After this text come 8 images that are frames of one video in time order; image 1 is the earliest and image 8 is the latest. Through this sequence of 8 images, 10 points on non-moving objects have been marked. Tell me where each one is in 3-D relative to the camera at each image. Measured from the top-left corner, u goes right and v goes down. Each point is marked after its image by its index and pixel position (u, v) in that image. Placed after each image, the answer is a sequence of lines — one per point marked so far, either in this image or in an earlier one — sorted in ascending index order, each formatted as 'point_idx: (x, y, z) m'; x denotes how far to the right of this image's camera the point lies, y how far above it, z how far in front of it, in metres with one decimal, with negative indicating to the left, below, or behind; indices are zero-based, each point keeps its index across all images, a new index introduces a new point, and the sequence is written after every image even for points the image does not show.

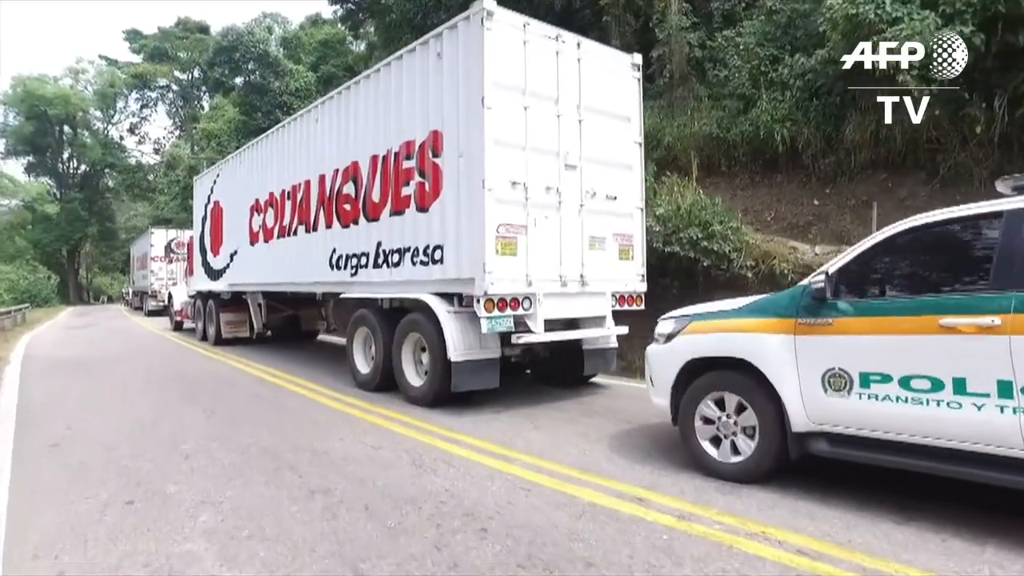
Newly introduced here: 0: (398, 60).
0: (-1.5, +3.0, +7.8) m
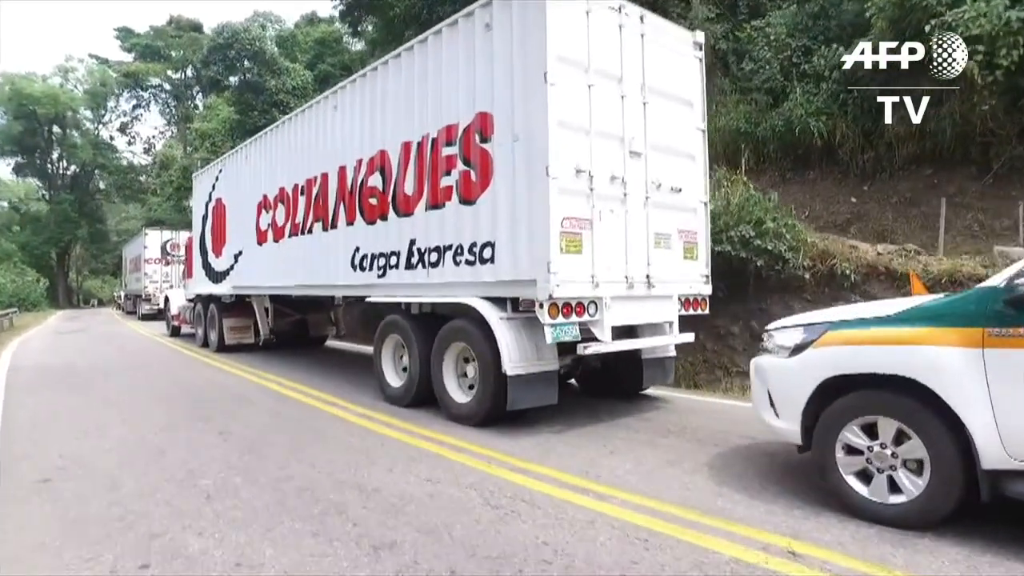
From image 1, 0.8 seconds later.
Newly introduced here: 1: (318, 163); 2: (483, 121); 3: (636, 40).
0: (-0.9, +3.0, +6.9) m
1: (-3.1, +2.0, +9.5) m
2: (-0.3, +1.8, +6.3) m
3: (+1.4, +2.7, +6.6) m
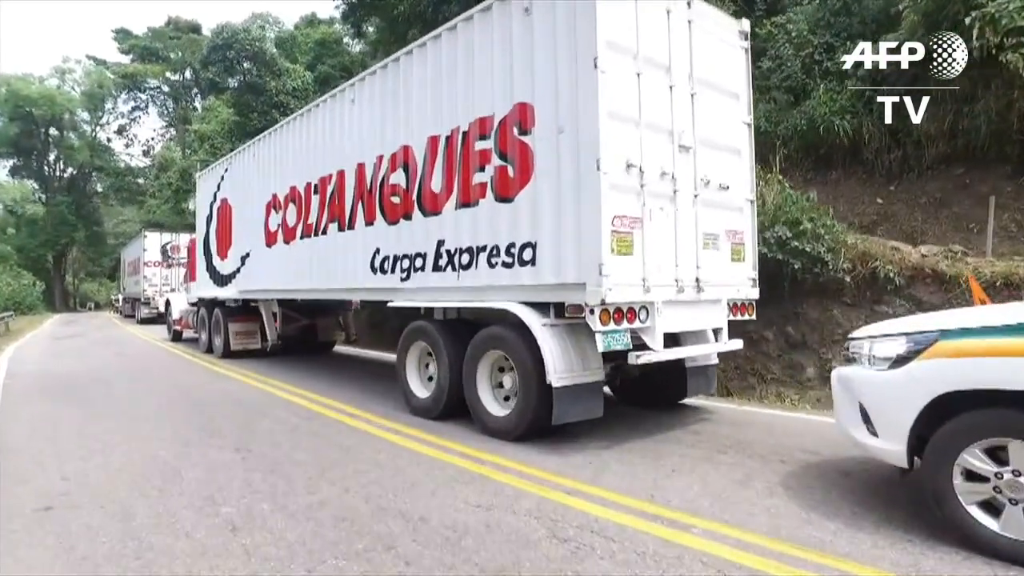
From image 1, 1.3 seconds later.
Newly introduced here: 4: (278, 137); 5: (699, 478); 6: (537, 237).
0: (-0.5, +2.9, +6.5) m
1: (-2.7, +2.0, +9.0) m
2: (+0.1, +1.7, +5.8) m
3: (+1.8, +2.7, +6.1) m
4: (-4.3, +2.8, +10.9) m
5: (+1.5, -1.5, +4.8) m
6: (+0.3, +0.5, +5.7) m
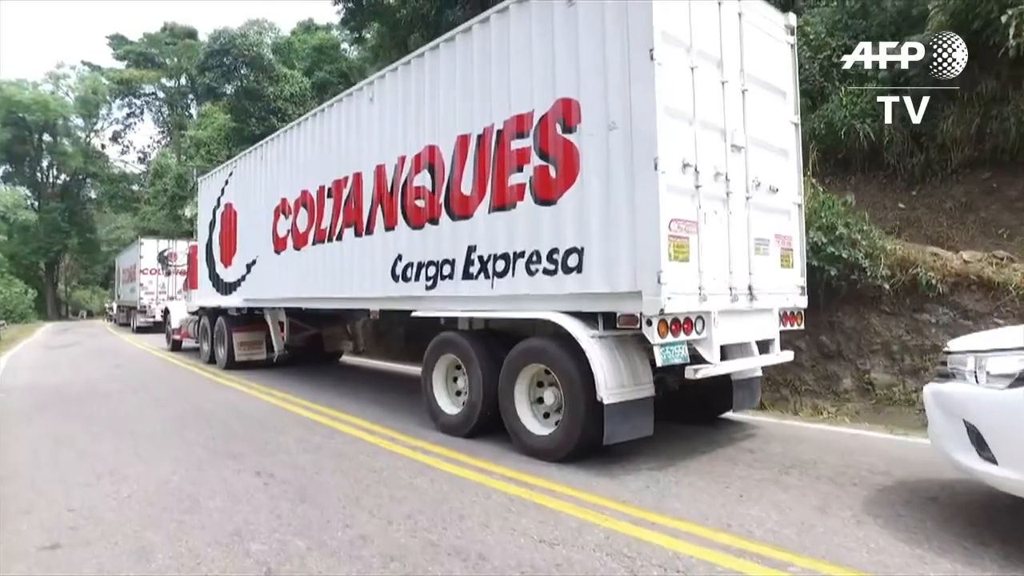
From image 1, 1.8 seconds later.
0: (-0.1, +2.8, +6.1) m
1: (-2.4, +1.8, +8.6) m
2: (+0.5, +1.7, +5.4) m
3: (+2.2, +2.6, +5.8) m
4: (-4.0, +2.6, +10.5) m
5: (+1.9, -1.6, +4.4) m
6: (+0.7, +0.4, +5.3) m
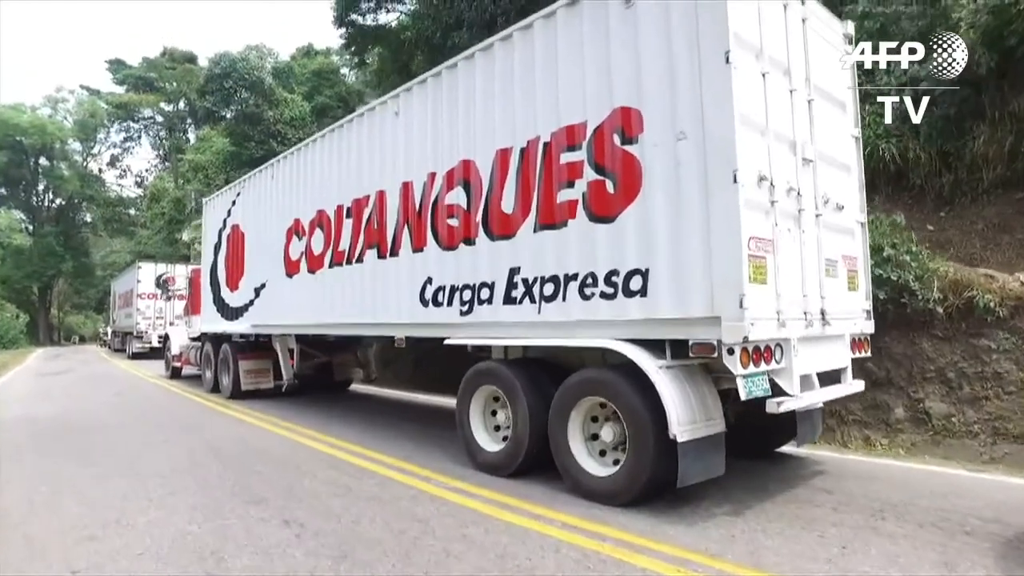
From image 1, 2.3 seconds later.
0: (+0.3, +2.6, +5.7) m
1: (-1.9, +1.5, +8.1) m
2: (+1.0, +1.4, +5.0) m
3: (+2.6, +2.4, +5.4) m
4: (-3.6, +2.2, +10.0) m
5: (+2.4, -1.8, +3.8) m
6: (+1.1, +0.2, +4.8) m
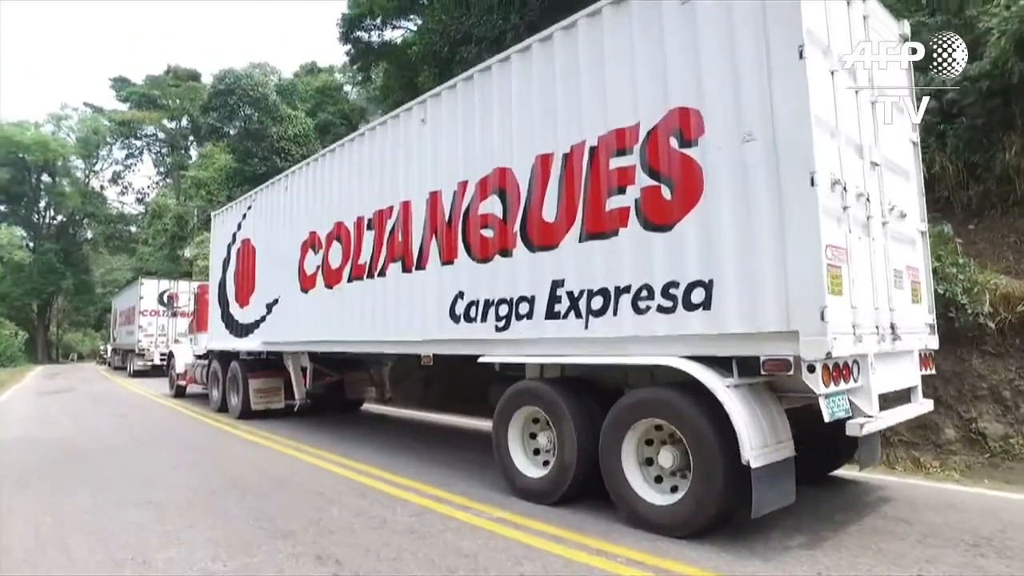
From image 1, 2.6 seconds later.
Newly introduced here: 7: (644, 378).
0: (+0.7, +2.5, +5.4) m
1: (-1.5, +1.3, +7.8) m
2: (+1.3, +1.3, +4.7) m
3: (+3.0, +2.3, +5.1) m
4: (-3.2, +2.0, +9.7) m
5: (+2.8, -1.8, +3.4) m
6: (+1.5, +0.1, +4.4) m
7: (+1.1, -0.8, +5.2) m
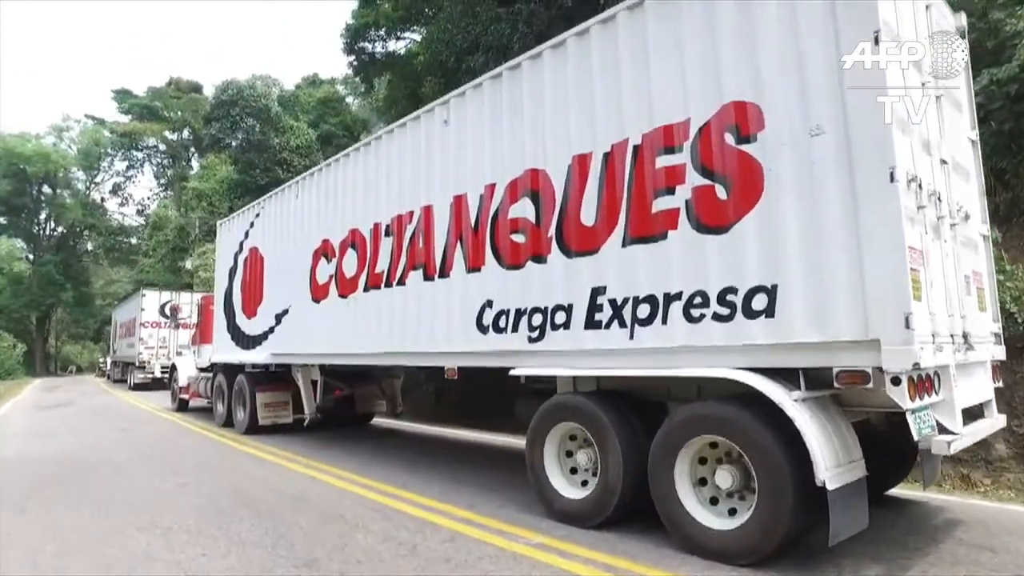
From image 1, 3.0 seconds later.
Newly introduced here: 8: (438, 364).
0: (+1.1, +2.4, +5.1) m
1: (-1.2, +1.2, +7.5) m
2: (+1.7, +1.3, +4.4) m
3: (+3.3, +2.2, +4.8) m
4: (-2.9, +1.8, +9.4) m
5: (+3.1, -1.8, +3.0) m
6: (+1.9, +0.1, +4.1) m
7: (+1.5, -0.8, +4.8) m
8: (-0.9, -0.9, +6.9) m
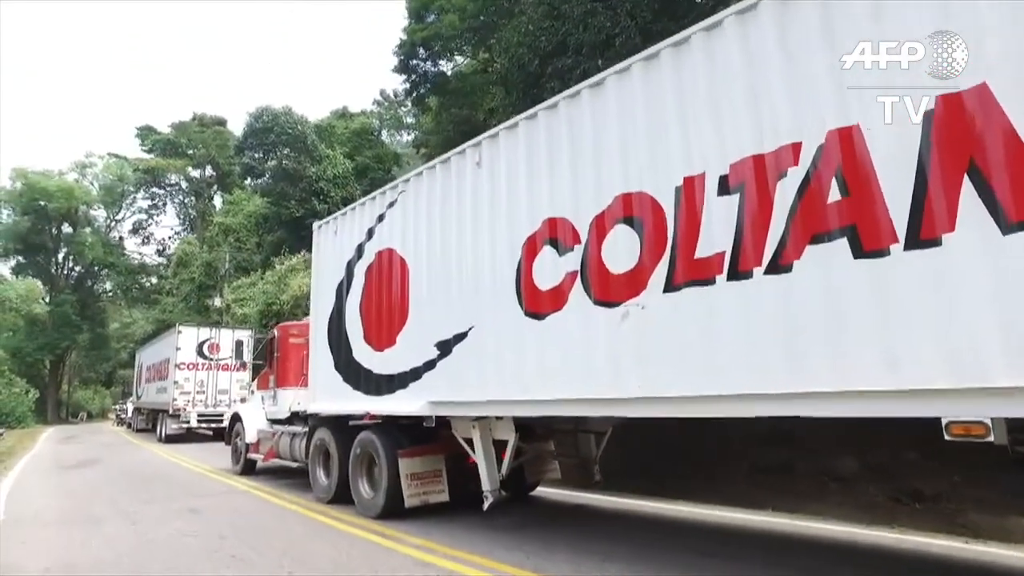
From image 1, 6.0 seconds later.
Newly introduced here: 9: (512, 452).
0: (+4.3, +2.7, +2.0) m
1: (+2.0, +1.3, +4.3) m
2: (+4.9, +1.6, +1.2) m
3: (+6.6, +2.5, +1.7) m
4: (+0.4, +1.7, +6.3) m
5: (+6.4, -1.4, -0.4) m
6: (+5.1, +0.4, +0.8) m
7: (+4.7, -0.5, +1.4) m
8: (+2.4, -0.8, +3.6) m
9: (-0.1, -1.9, +7.3) m
